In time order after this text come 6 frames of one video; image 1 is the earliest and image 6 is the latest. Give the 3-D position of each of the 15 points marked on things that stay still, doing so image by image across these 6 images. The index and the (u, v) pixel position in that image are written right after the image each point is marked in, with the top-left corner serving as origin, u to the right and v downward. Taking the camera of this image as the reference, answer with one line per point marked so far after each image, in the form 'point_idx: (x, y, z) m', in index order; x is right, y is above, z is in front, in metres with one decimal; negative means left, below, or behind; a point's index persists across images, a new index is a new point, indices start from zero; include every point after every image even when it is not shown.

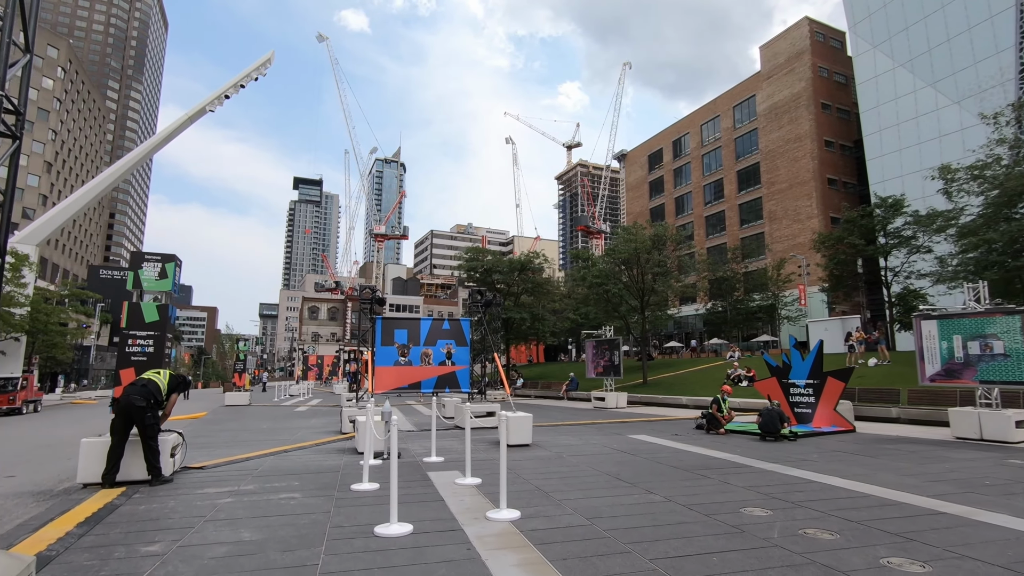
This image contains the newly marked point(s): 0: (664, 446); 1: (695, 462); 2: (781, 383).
0: (+3.2, -3.3, +11.0) m
1: (+3.1, -3.0, +9.0) m
2: (+7.5, -2.7, +14.8) m
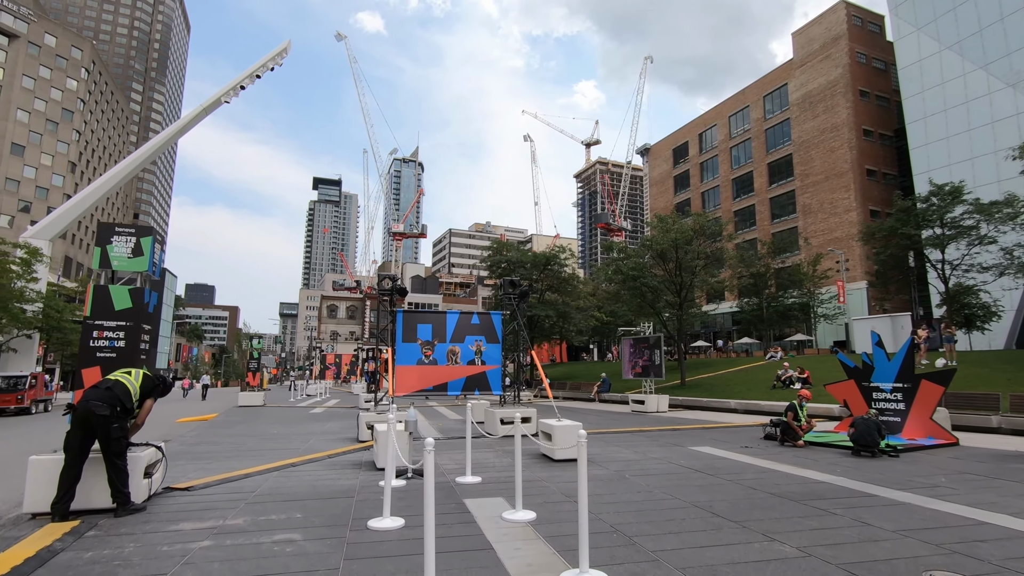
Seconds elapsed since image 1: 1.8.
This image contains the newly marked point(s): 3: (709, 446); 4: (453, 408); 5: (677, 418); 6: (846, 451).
0: (+4.0, -3.0, +9.1) m
1: (+3.9, -2.7, +7.1) m
2: (+8.4, -2.4, +12.8) m
3: (+4.1, -3.3, +11.1) m
4: (-2.0, -4.1, +17.9) m
5: (+5.4, -4.2, +17.3) m
6: (+6.6, -3.2, +10.4) m
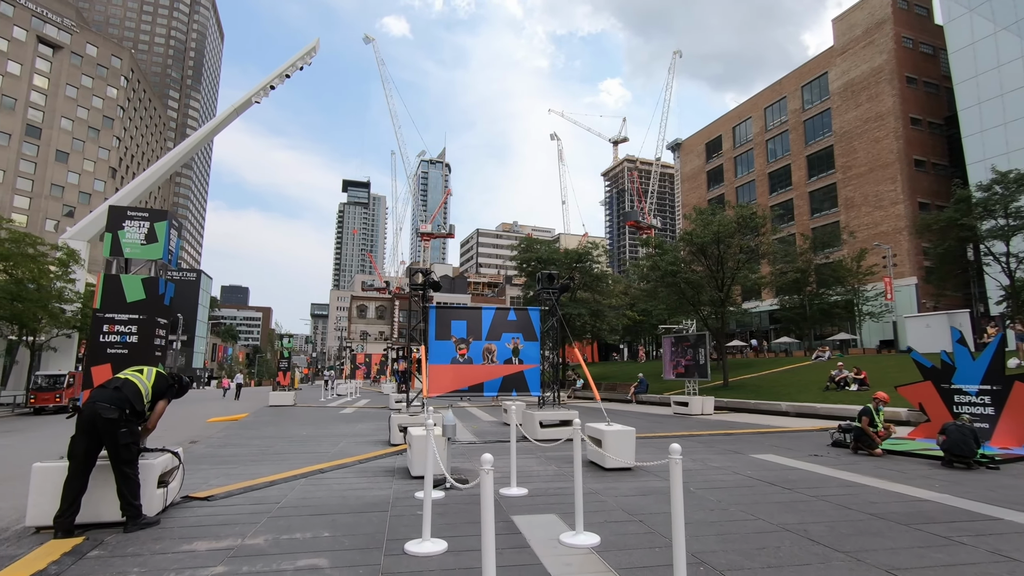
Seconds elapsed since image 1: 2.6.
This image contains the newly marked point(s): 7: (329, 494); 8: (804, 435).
0: (+4.7, -2.9, +8.1) m
1: (+4.5, -2.5, +6.1) m
2: (+9.3, -2.2, +11.5) m
3: (+4.9, -3.2, +10.1) m
4: (-0.8, -3.9, +17.2) m
5: (+6.5, -4.1, +16.1) m
6: (+7.3, -3.0, +9.2) m
7: (-2.4, -2.7, +6.9) m
8: (+6.6, -3.3, +12.0) m
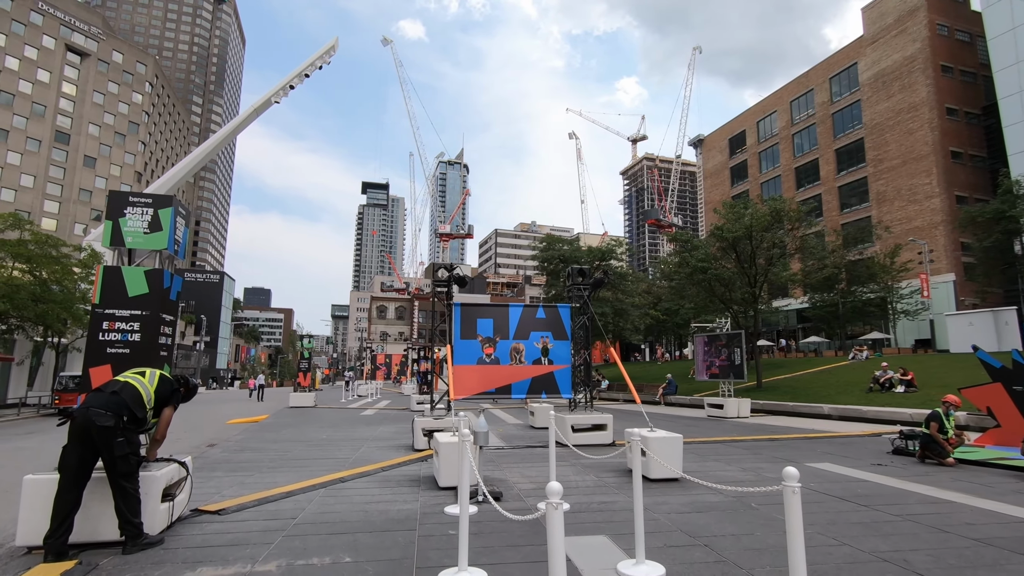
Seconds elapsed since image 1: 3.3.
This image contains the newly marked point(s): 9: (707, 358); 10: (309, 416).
0: (+5.2, -2.7, +7.2) m
1: (+4.9, -2.4, +5.2) m
2: (+9.9, -2.1, +10.5) m
3: (+5.5, -3.0, +9.2) m
4: (0.0, -3.8, +16.5) m
5: (+7.3, -3.9, +15.2) m
6: (+7.9, -2.9, +8.3) m
7: (-1.9, -2.6, +6.2) m
8: (+7.3, -3.2, +11.1) m
9: (+7.2, -2.6, +19.6) m
10: (-7.6, -4.8, +19.9) m
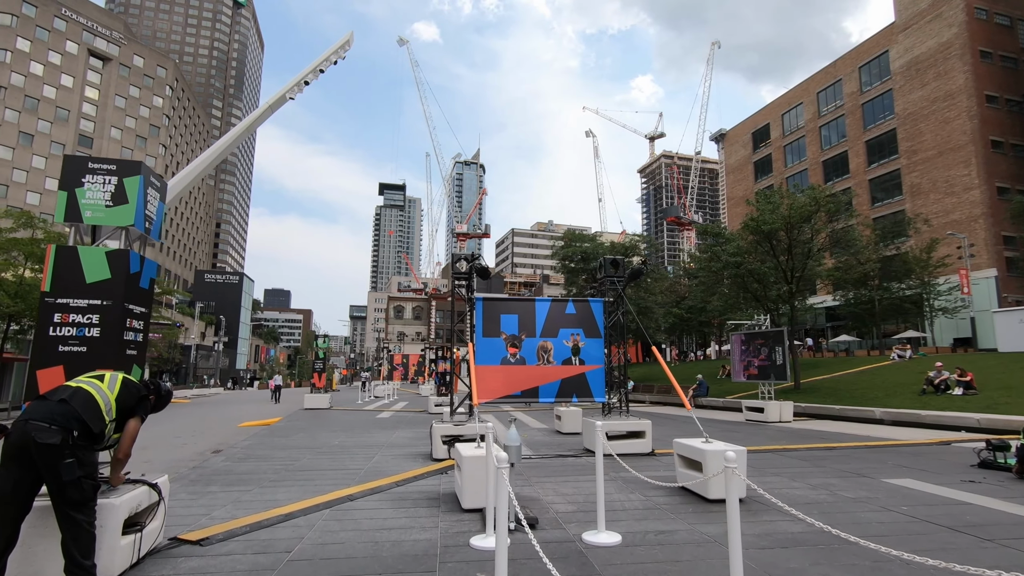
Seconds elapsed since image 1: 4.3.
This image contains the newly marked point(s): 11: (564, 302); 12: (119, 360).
0: (+5.6, -2.6, +6.0) m
1: (+5.3, -2.2, +4.0) m
2: (+10.4, -1.9, +9.1) m
3: (+6.0, -2.9, +8.0) m
4: (+0.7, -3.7, +15.4) m
5: (+7.9, -3.7, +13.9) m
6: (+8.3, -2.7, +7.0) m
7: (-1.5, -2.4, +5.2) m
8: (+7.8, -3.0, +9.8) m
9: (+8.0, -2.4, +18.3) m
10: (-6.8, -4.7, +19.1) m
11: (+1.1, -0.3, +10.8) m
12: (-3.6, -0.7, +5.0) m
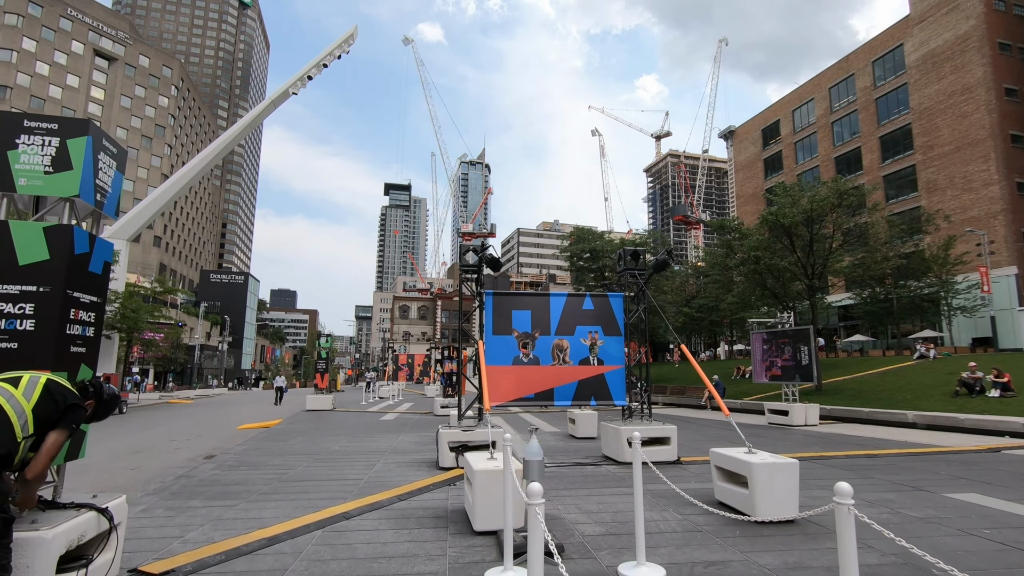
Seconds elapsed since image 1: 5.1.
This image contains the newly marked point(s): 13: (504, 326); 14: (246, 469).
0: (+5.8, -2.4, +5.1) m
1: (+5.4, -2.1, +3.1) m
2: (+10.6, -1.7, +8.2) m
3: (+6.2, -2.7, +7.1) m
4: (+1.0, -3.6, +14.6) m
5: (+8.2, -3.6, +13.0) m
6: (+8.5, -2.6, +6.1) m
7: (-1.3, -2.3, +4.4) m
8: (+8.0, -2.9, +8.9) m
9: (+8.3, -2.3, +17.4) m
10: (-6.4, -4.6, +18.3) m
11: (+1.3, -0.2, +10.0) m
12: (-3.4, -0.6, +4.2) m
13: (-0.2, -0.7, +9.9) m
14: (-4.5, -3.1, +9.1) m
